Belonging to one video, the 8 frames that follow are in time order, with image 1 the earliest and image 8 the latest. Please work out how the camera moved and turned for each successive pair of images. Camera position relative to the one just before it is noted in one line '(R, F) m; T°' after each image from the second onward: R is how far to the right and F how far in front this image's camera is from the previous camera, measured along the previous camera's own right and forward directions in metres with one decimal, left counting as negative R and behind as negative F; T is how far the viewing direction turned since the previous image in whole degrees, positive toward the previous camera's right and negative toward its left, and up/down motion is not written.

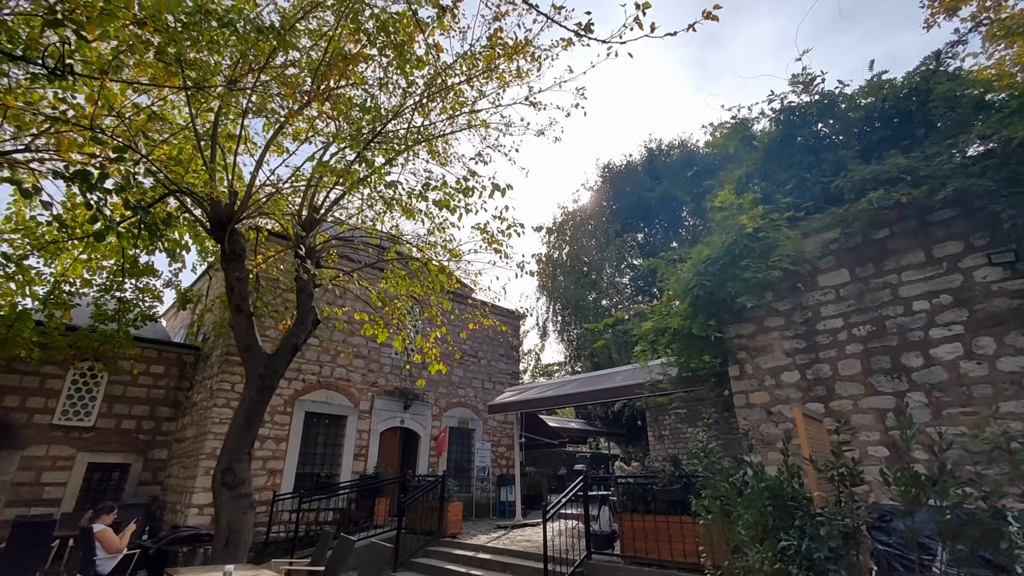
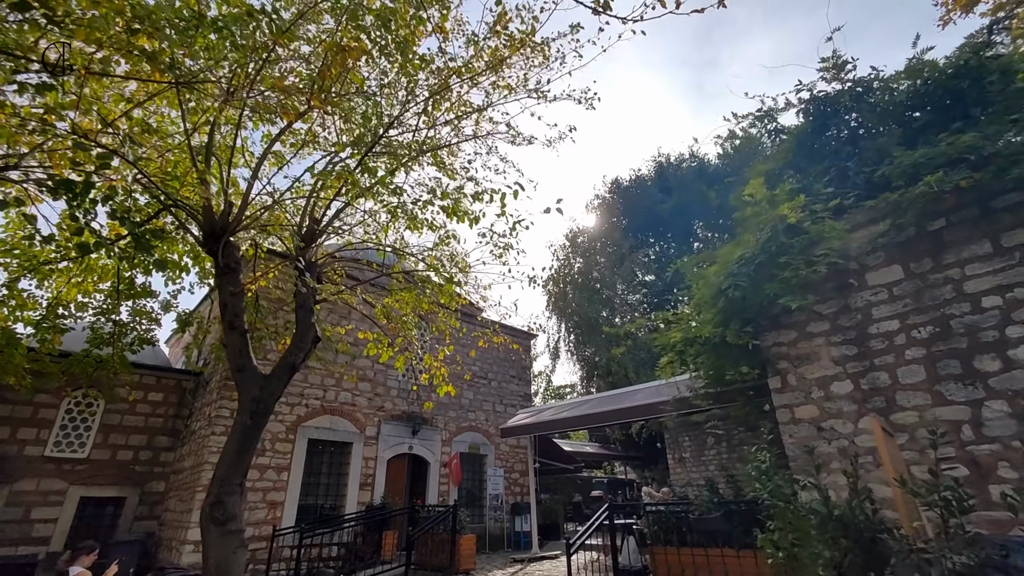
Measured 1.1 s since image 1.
(-0.1, +0.4) m; -1°
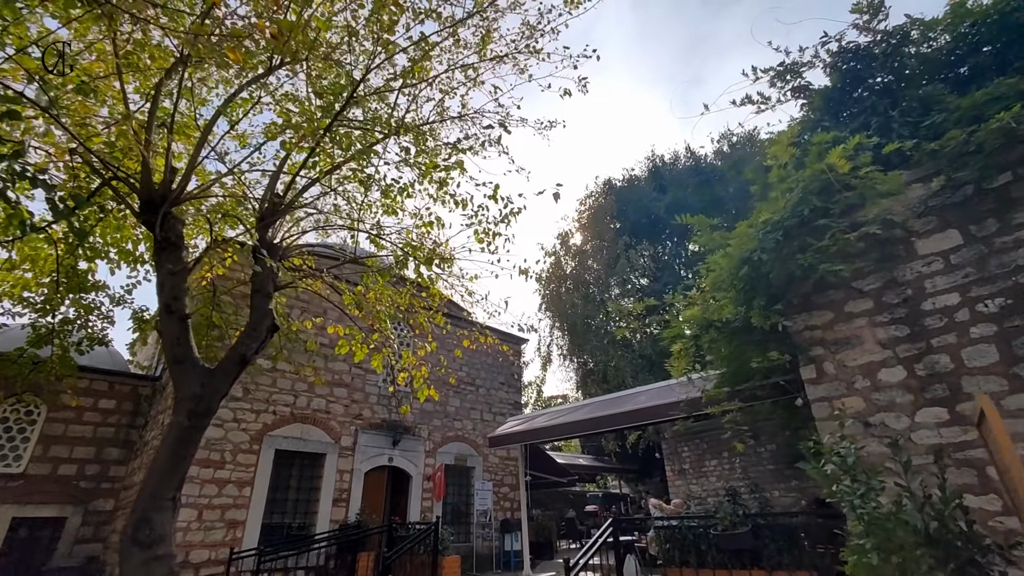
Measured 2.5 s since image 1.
(0.0, +0.6) m; +1°
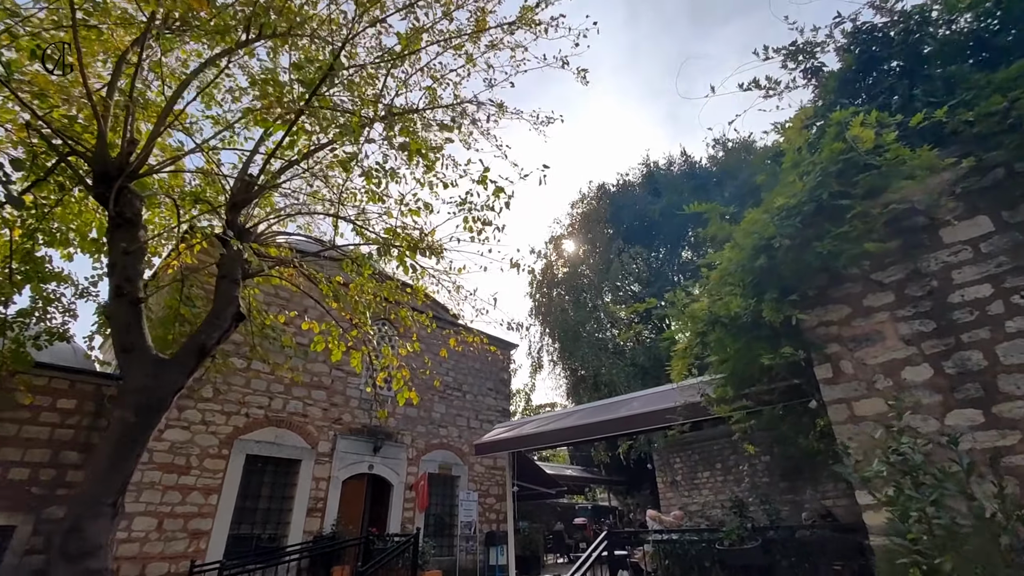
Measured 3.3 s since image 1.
(0.0, +0.3) m; +1°
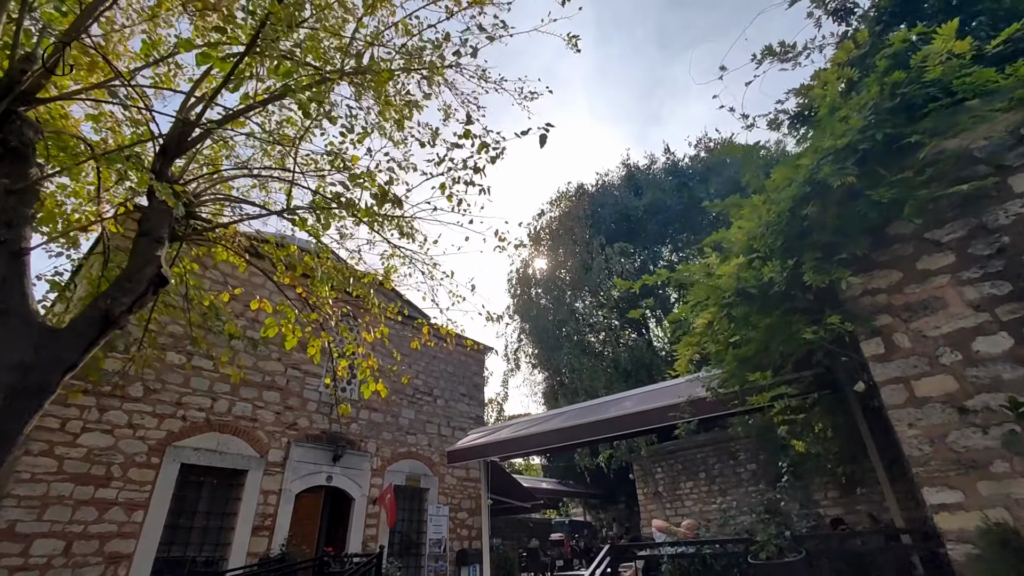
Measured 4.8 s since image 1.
(-0.1, +0.6) m; +4°
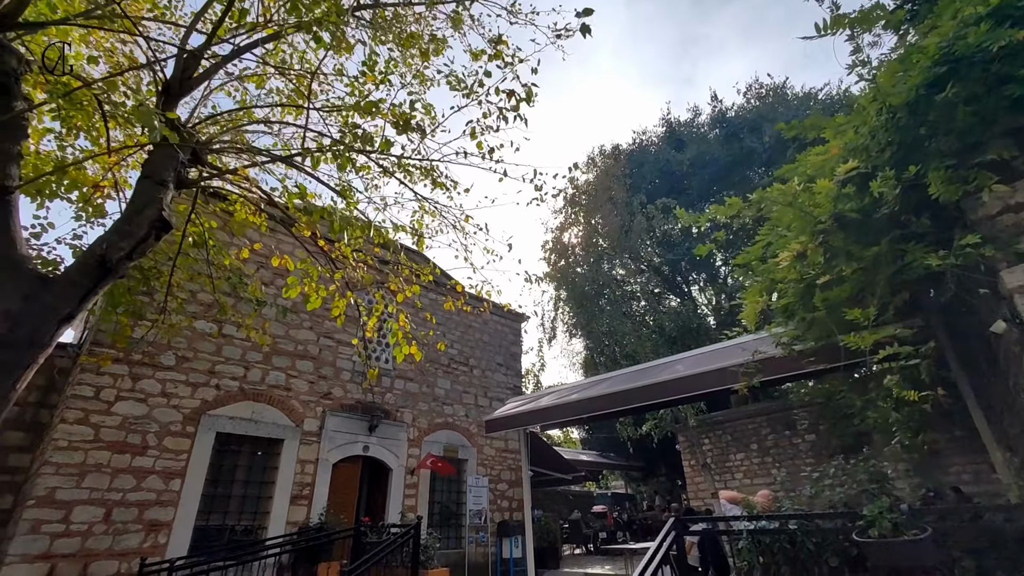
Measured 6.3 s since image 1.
(-0.1, +0.4) m; -4°
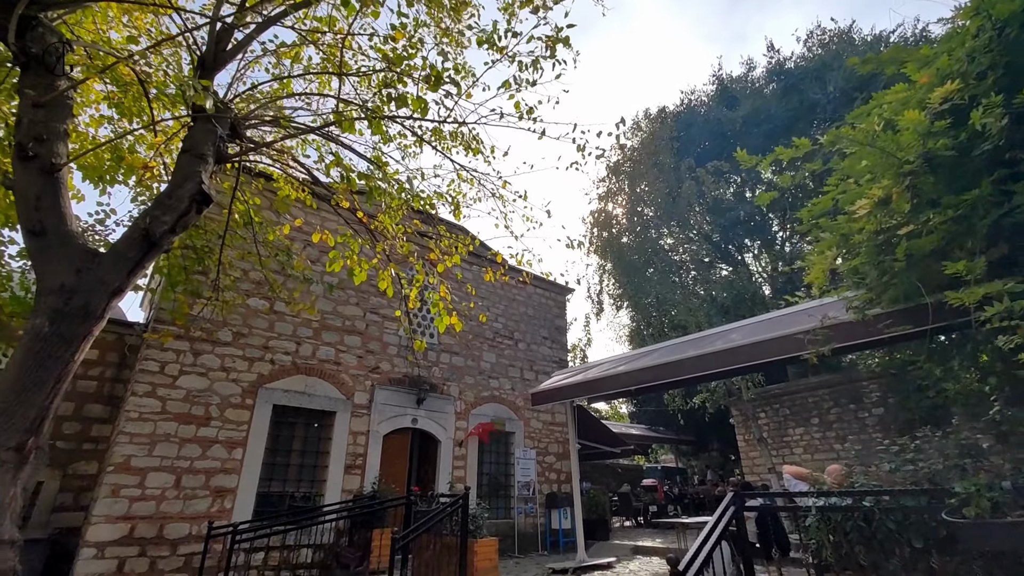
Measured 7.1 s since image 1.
(0.0, +0.1) m; -5°
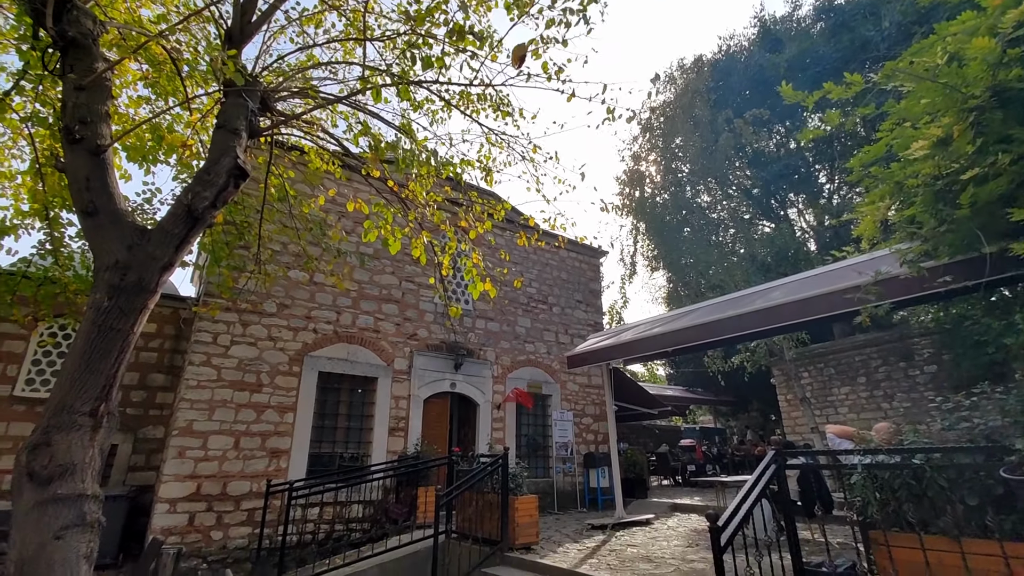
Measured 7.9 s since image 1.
(0.0, 0.0) m; -4°
